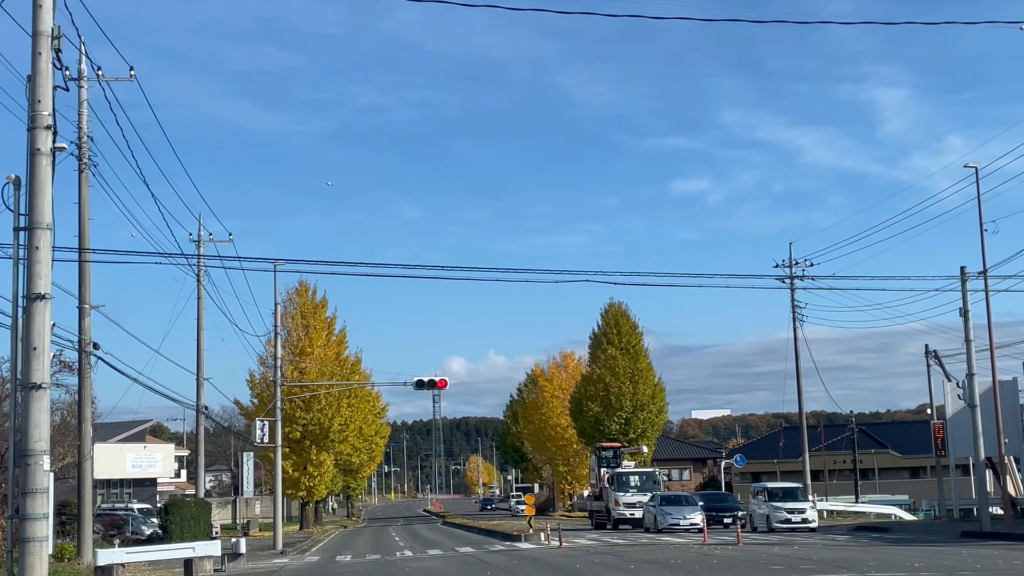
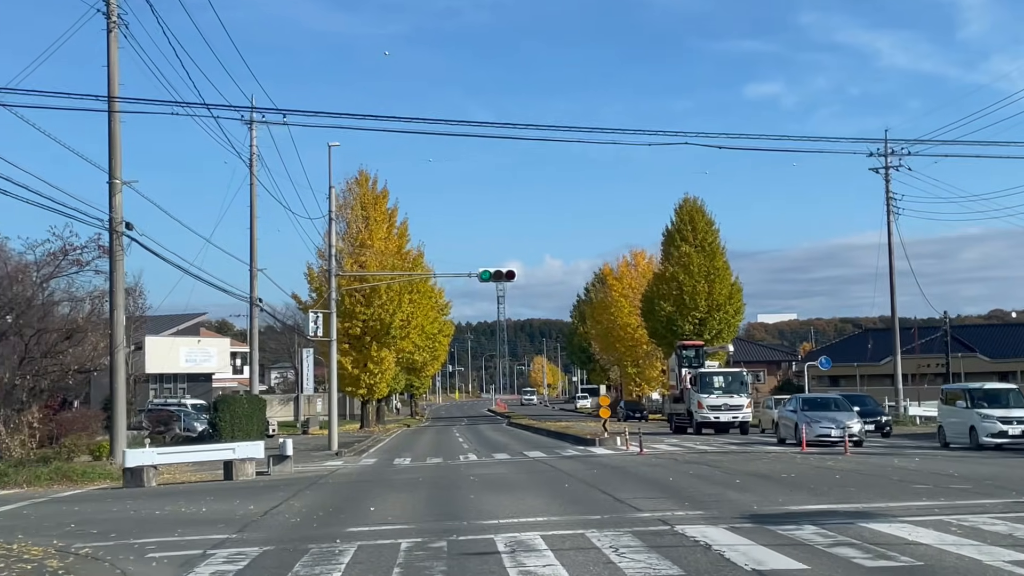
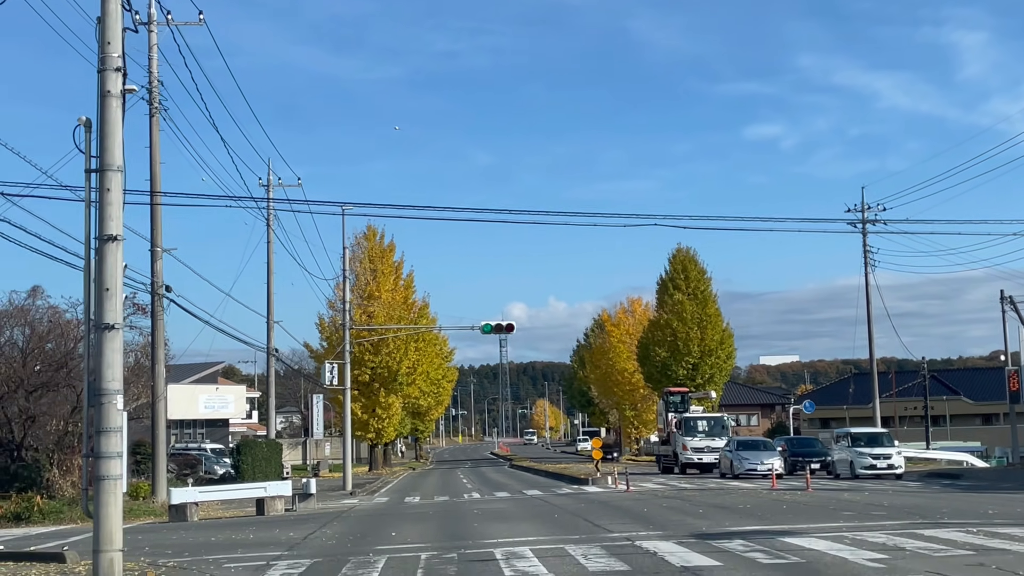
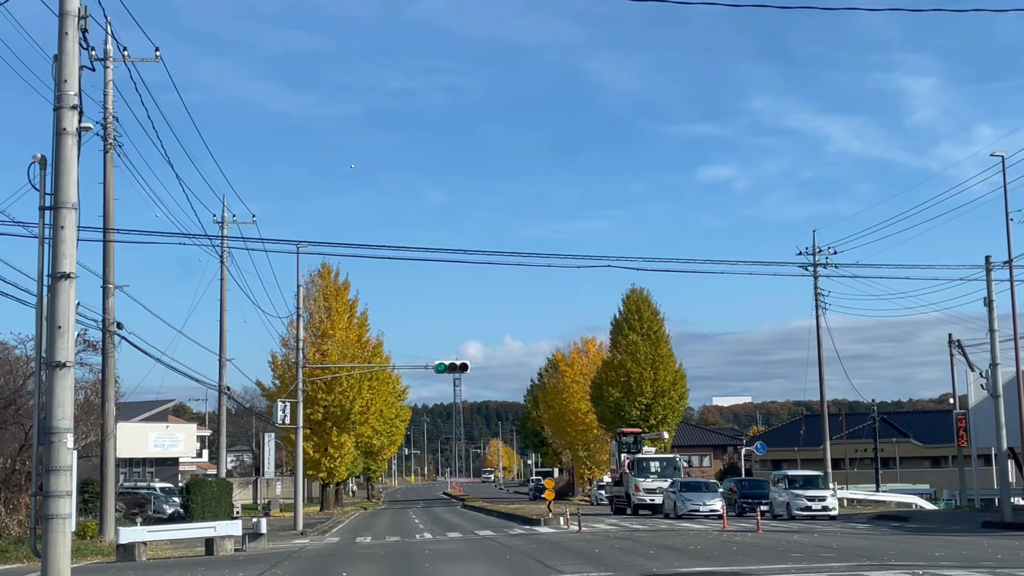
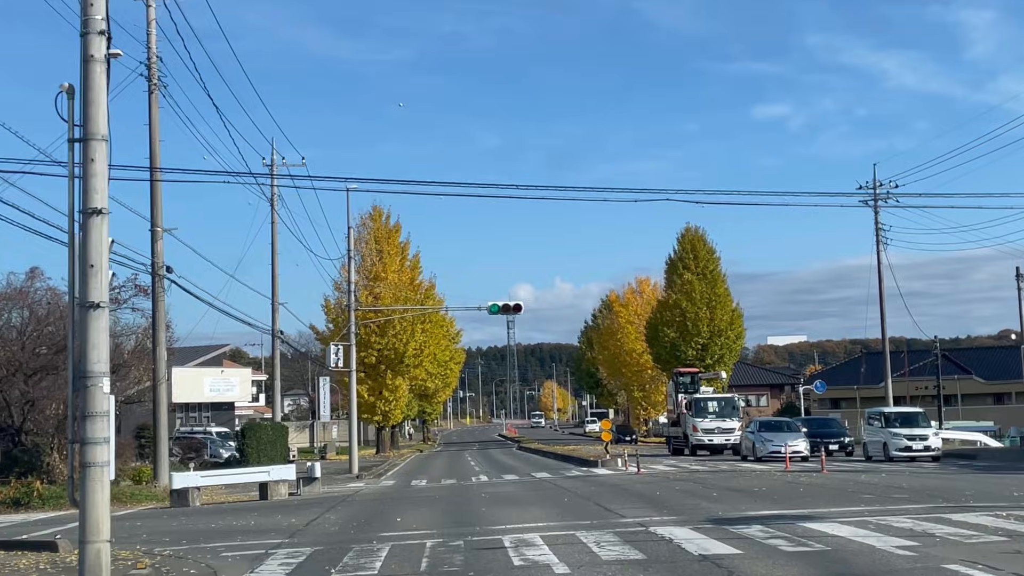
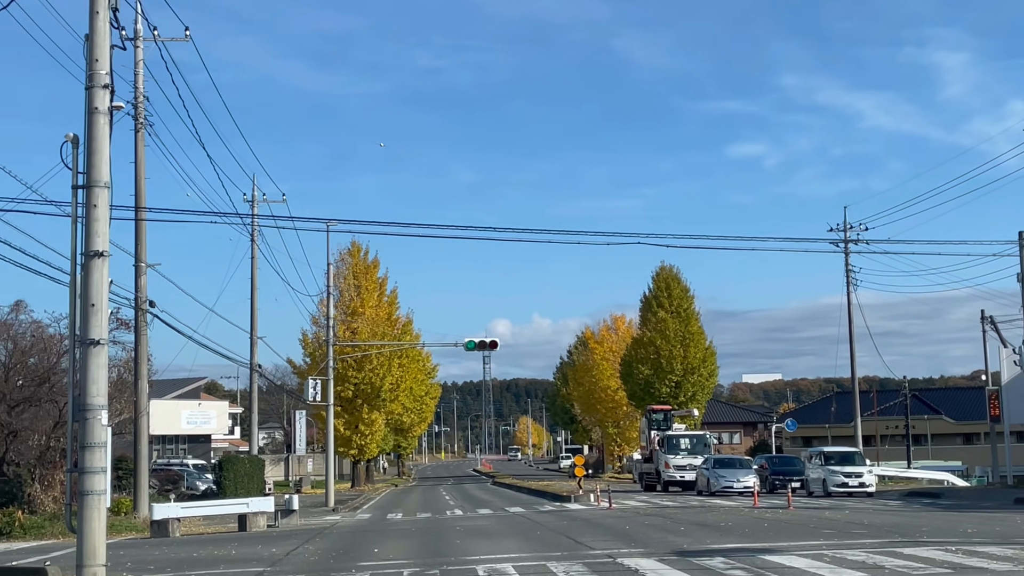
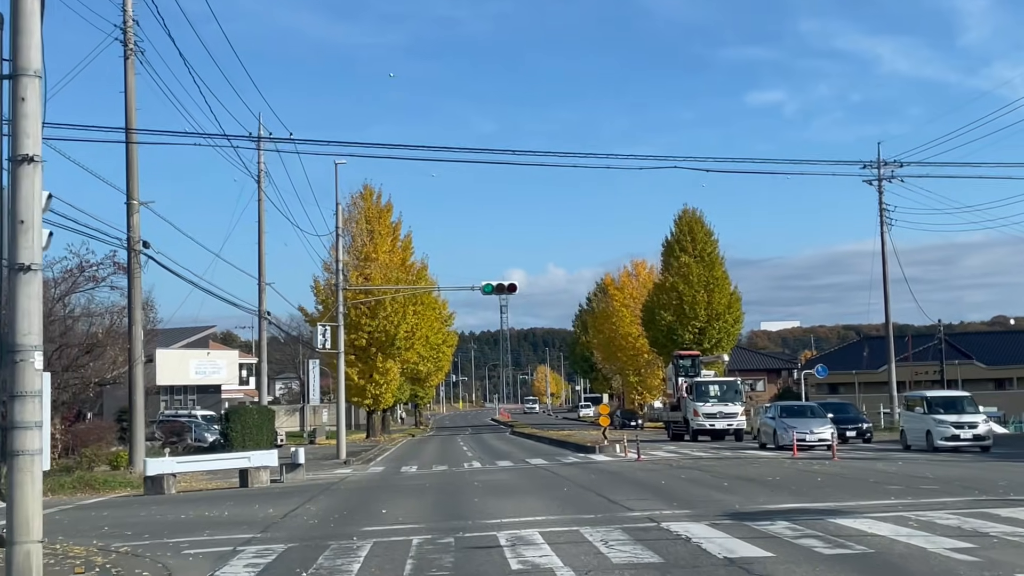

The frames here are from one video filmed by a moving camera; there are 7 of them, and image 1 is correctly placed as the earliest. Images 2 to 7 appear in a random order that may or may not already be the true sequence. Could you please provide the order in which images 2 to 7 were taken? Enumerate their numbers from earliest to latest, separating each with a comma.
4, 6, 3, 5, 7, 2
